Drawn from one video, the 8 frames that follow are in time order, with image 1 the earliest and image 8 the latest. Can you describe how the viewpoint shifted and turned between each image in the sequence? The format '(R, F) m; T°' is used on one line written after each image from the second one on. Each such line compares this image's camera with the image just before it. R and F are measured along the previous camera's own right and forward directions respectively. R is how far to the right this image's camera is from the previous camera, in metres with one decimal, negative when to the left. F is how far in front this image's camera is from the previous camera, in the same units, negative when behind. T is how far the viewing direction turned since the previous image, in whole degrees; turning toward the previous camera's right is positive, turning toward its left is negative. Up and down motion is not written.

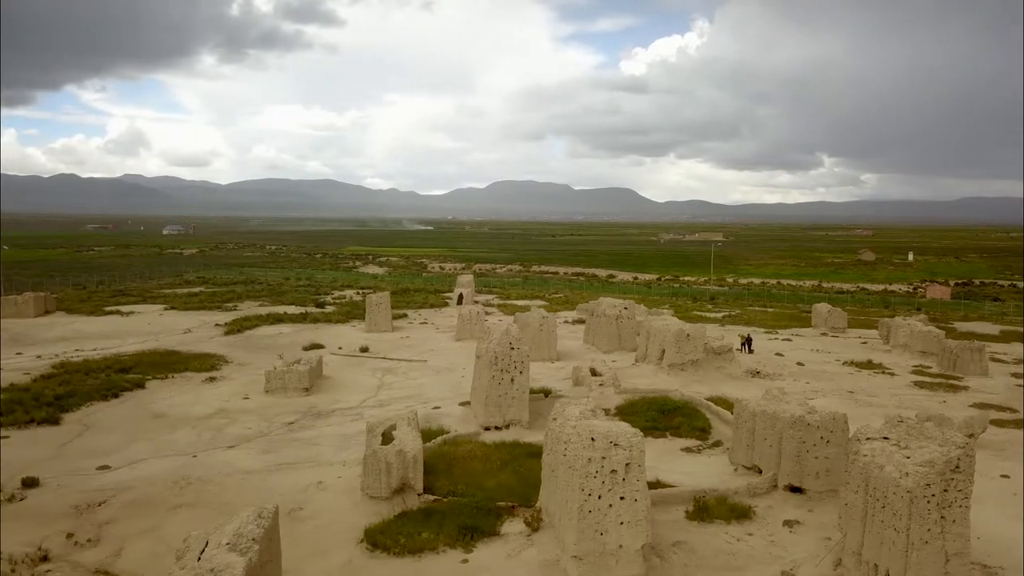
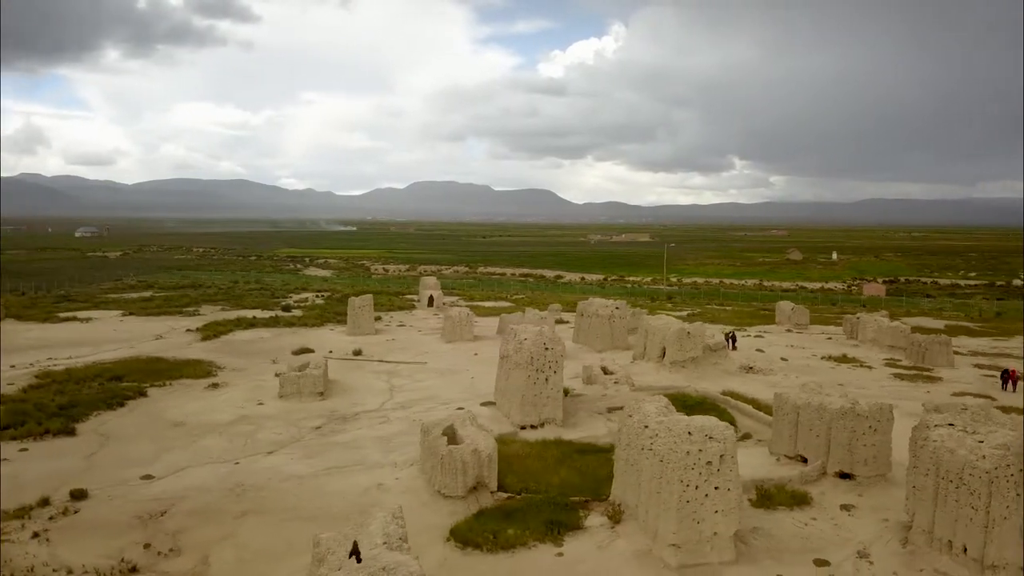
(-2.3, -0.2) m; +6°
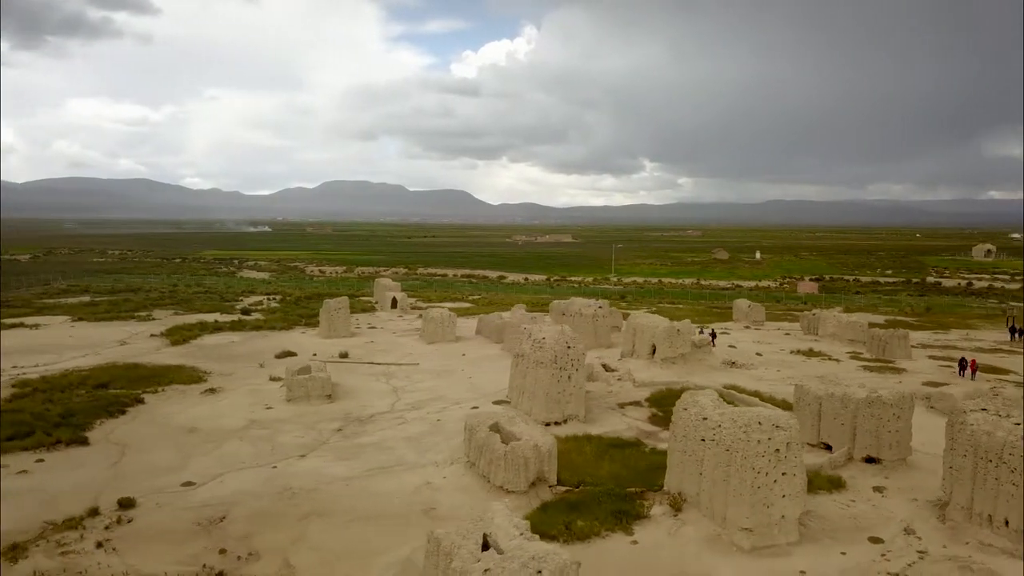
(-2.2, -0.3) m; +6°
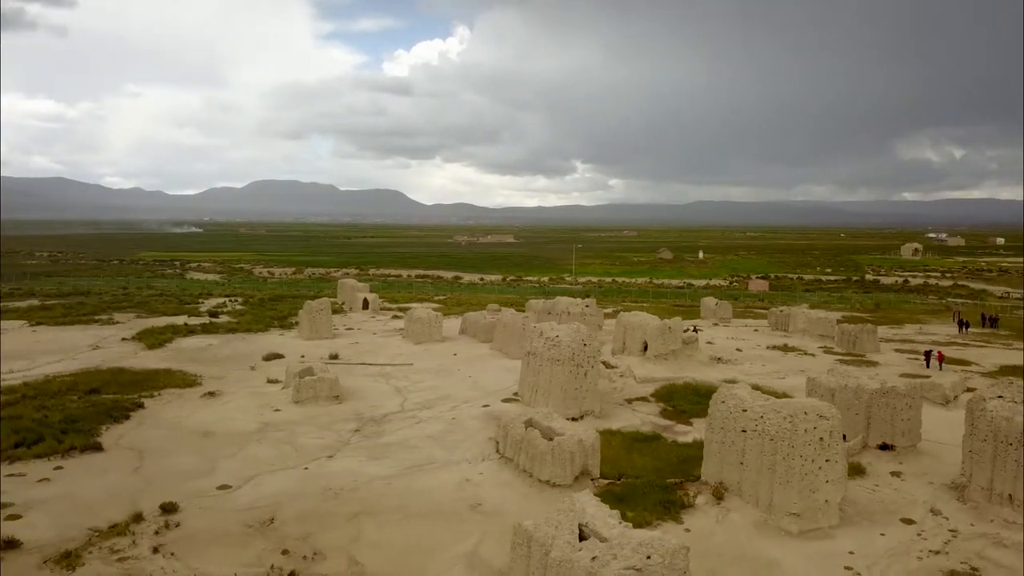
(-1.8, -0.2) m; +5°
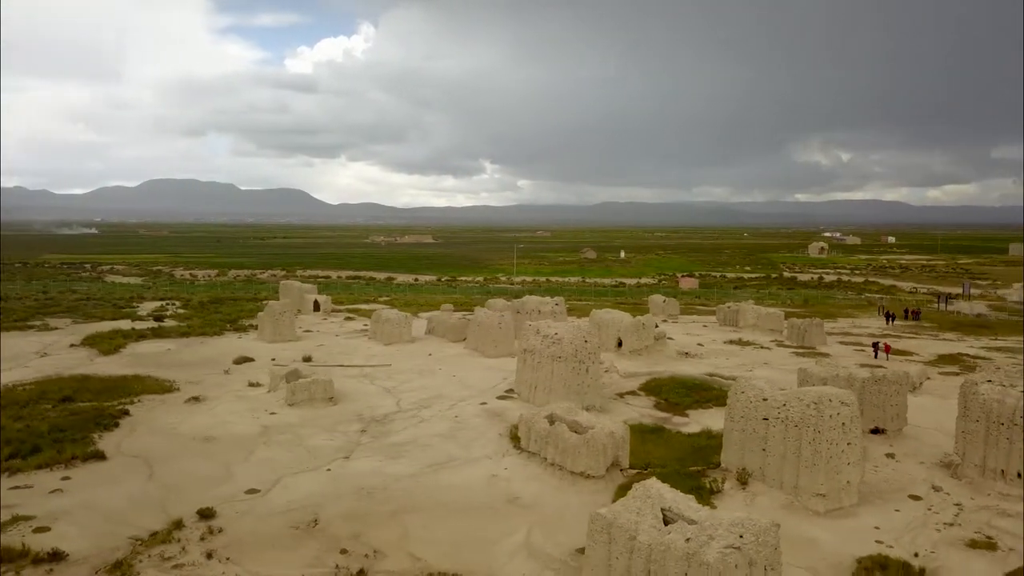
(-2.0, -0.2) m; +6°
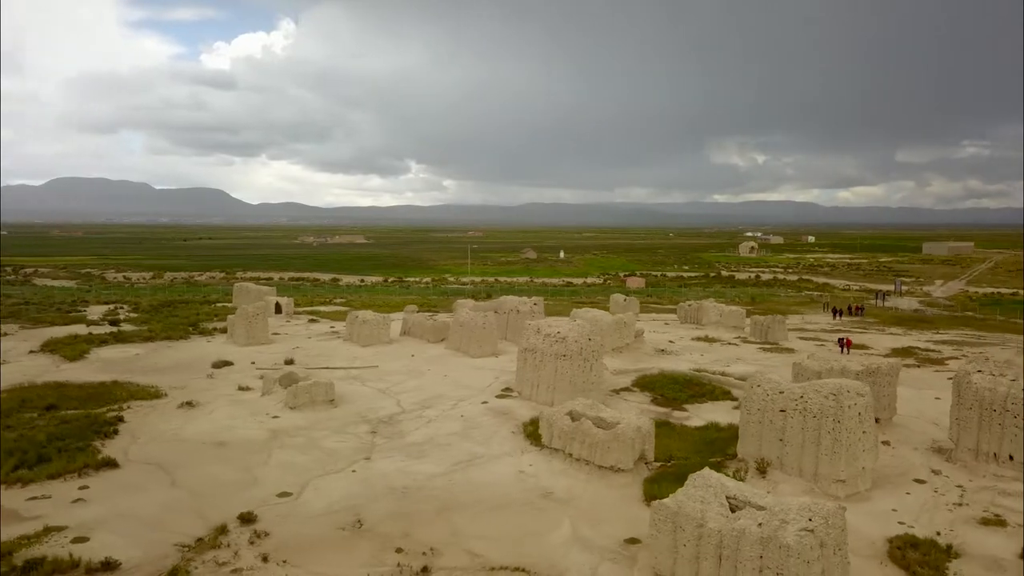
(-1.8, -0.2) m; +5°
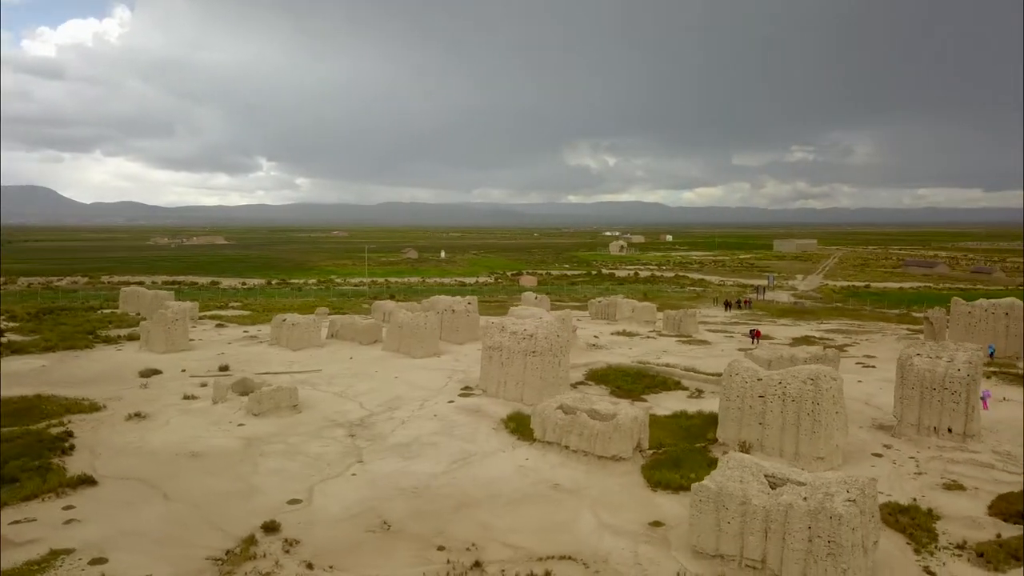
(-2.5, -0.1) m; +10°
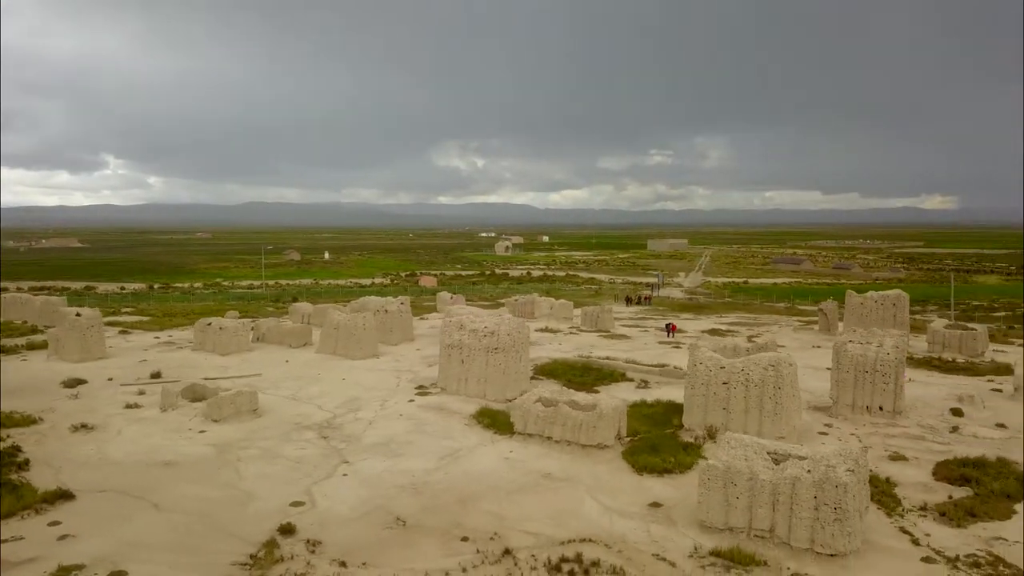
(-2.1, -0.2) m; +9°
